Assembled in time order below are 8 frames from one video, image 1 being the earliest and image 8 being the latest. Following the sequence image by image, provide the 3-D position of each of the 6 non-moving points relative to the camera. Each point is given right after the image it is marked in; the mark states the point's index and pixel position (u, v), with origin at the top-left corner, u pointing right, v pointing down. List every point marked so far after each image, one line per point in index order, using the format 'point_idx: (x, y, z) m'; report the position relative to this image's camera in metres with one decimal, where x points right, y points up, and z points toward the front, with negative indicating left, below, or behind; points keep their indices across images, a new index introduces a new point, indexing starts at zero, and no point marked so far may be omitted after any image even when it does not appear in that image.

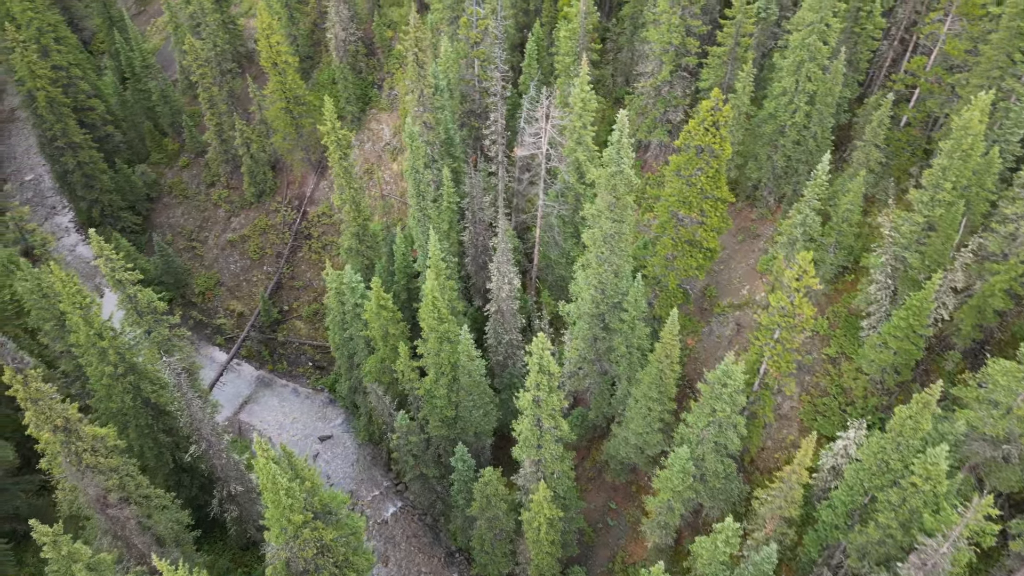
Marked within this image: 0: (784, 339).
0: (+7.5, -1.4, +19.8) m
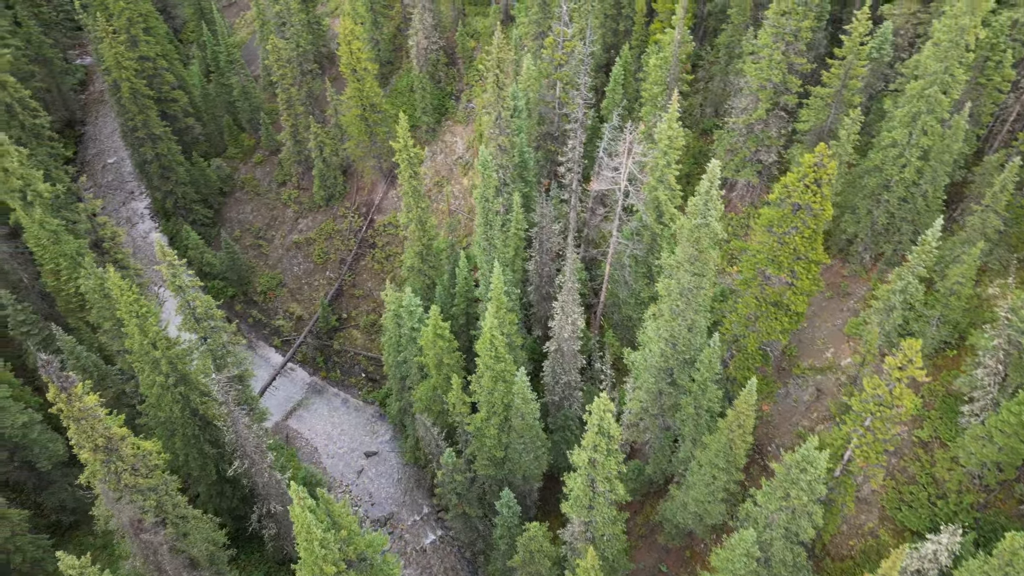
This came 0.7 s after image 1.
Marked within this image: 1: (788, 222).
0: (+9.0, -3.4, +17.7) m
1: (+7.6, +1.8, +19.8) m
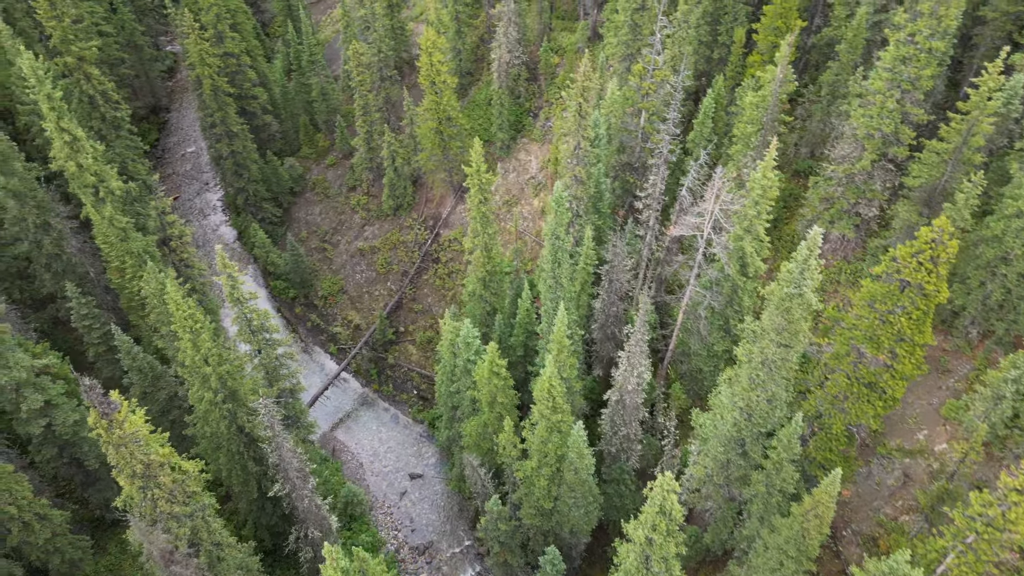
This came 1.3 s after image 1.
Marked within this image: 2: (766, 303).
0: (+10.1, -5.6, +15.5) m
1: (+9.4, -0.3, +17.7) m
2: (+6.6, -0.4, +18.8) m
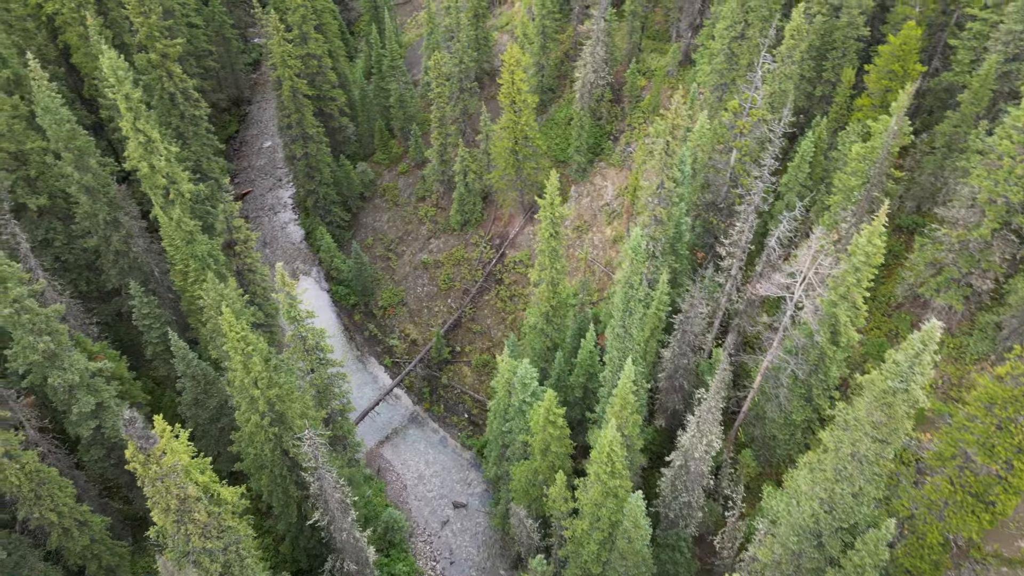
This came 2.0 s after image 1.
0: (+10.9, -7.9, +13.2) m
1: (+10.8, -2.5, +15.4) m
2: (+8.2, -2.4, +16.8) m
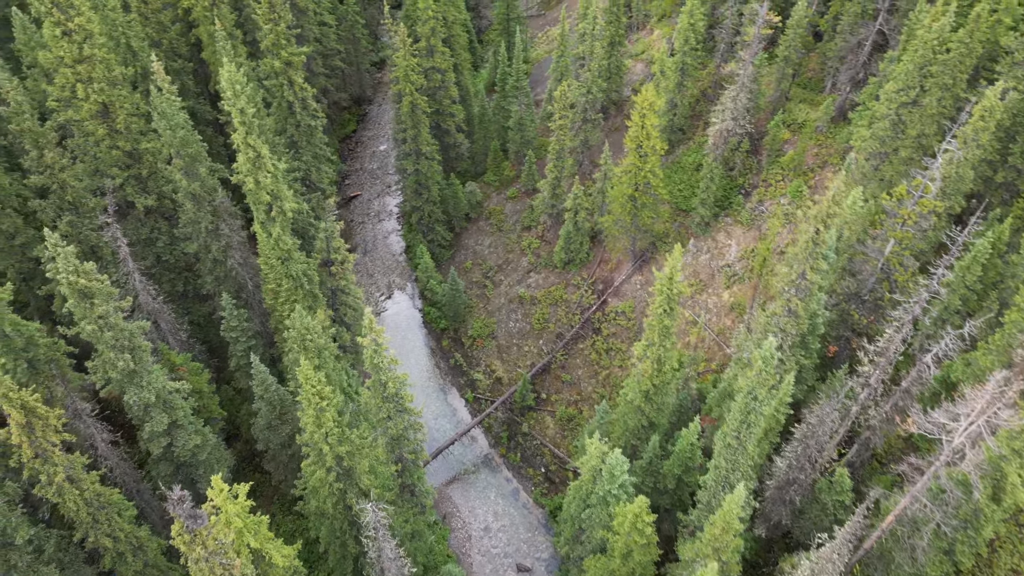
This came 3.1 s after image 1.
0: (+11.3, -11.5, +9.5) m
1: (+12.2, -6.2, +11.7) m
2: (+9.8, -5.8, +13.3) m
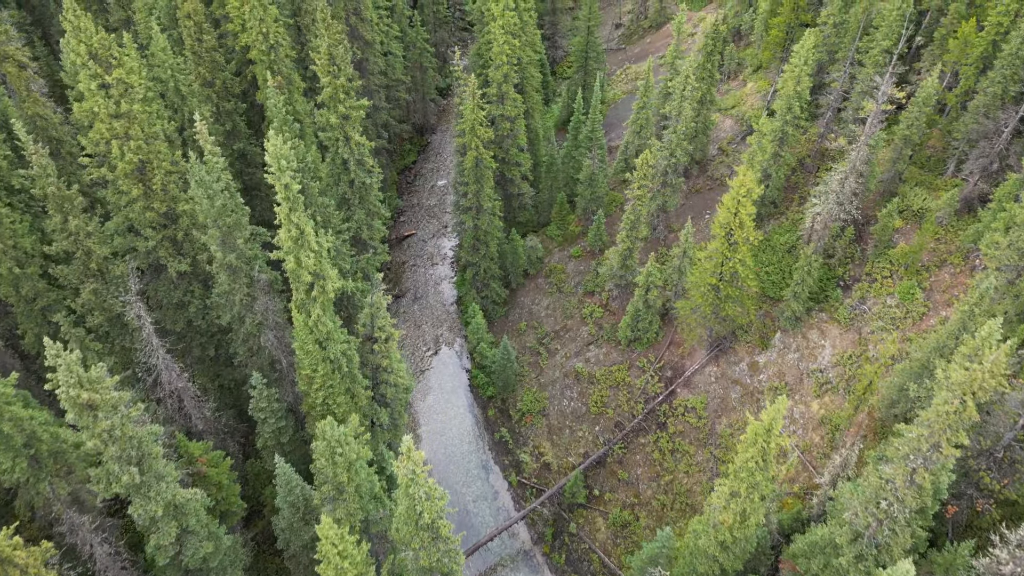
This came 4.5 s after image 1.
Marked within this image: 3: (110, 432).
0: (+11.2, -15.8, +5.6) m
1: (+12.7, -10.6, +7.6) m
2: (+10.4, -10.0, +9.4) m
3: (-9.9, -3.5, +17.7) m
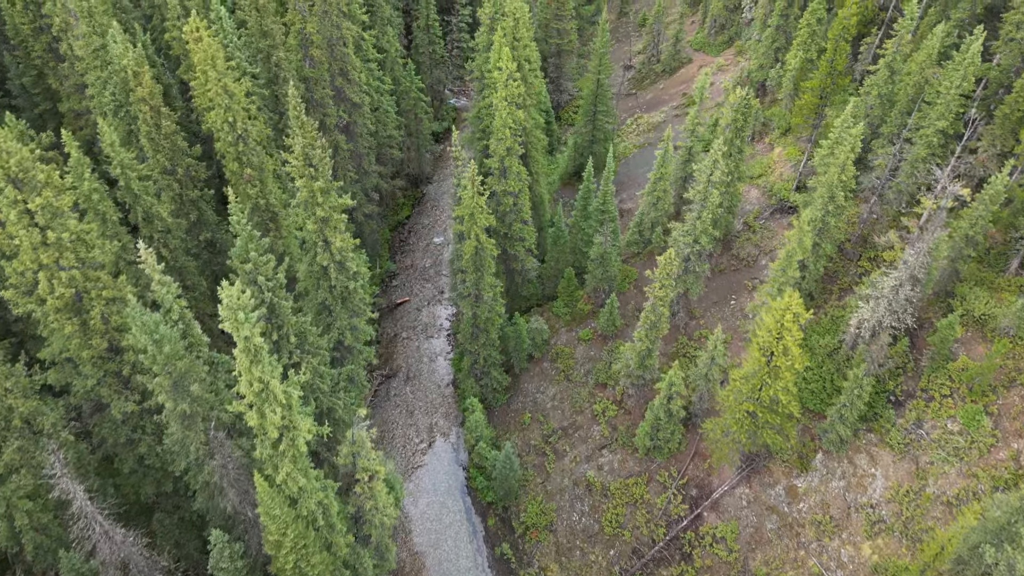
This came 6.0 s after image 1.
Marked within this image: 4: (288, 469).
0: (+11.4, -20.0, +1.9) m
1: (+12.9, -14.8, +3.9) m
2: (+10.6, -14.2, +5.7) m
3: (-9.7, -7.6, +13.9) m
4: (-5.9, -4.9, +19.1) m
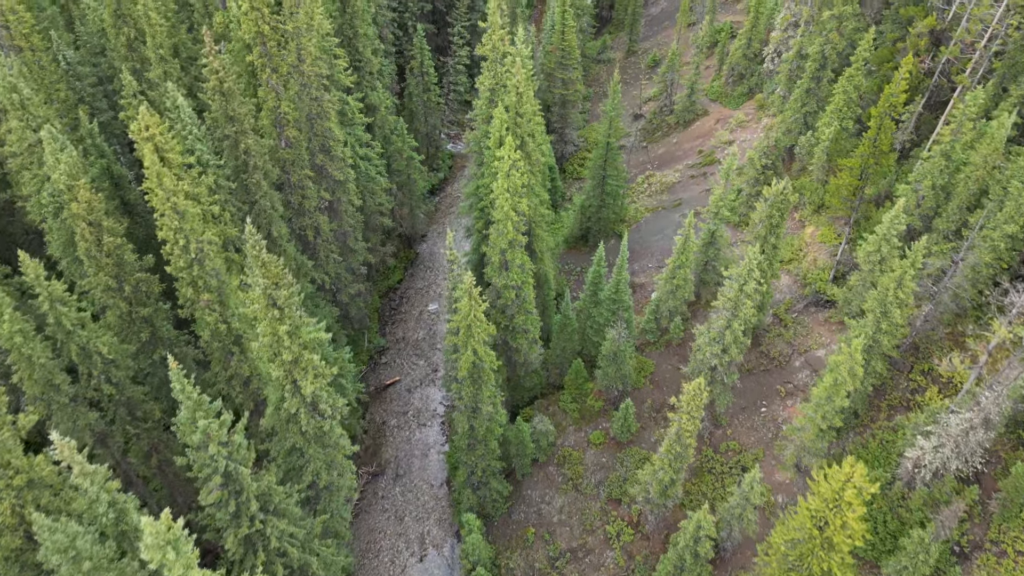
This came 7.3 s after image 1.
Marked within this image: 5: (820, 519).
0: (+11.5, -24.1, -1.8) m
1: (+13.0, -18.9, +0.3) m
2: (+10.8, -18.3, +2.1) m
3: (-9.5, -11.7, +10.2) m
4: (-5.8, -9.0, +15.5) m
5: (+8.4, -6.0, +19.6) m
